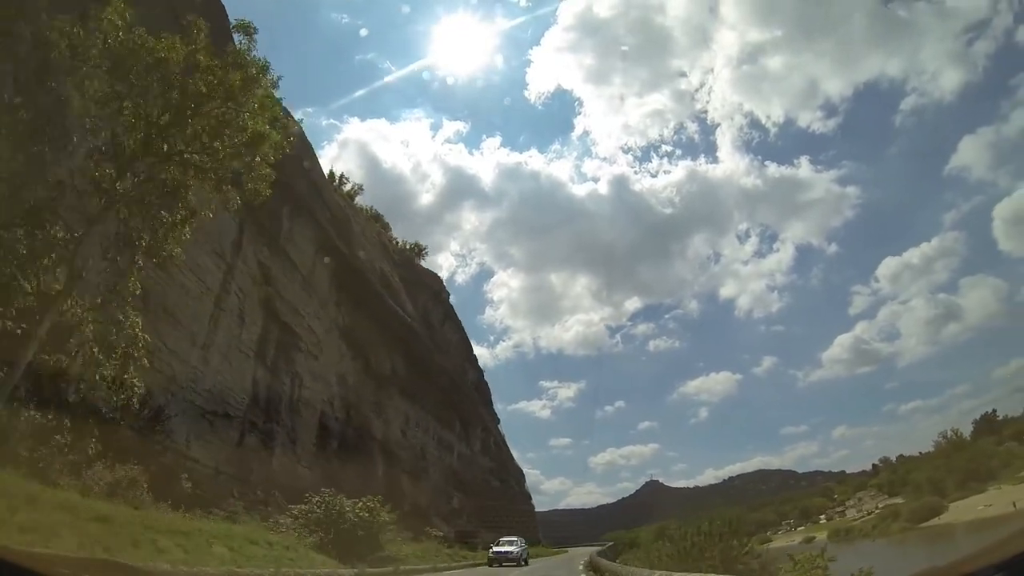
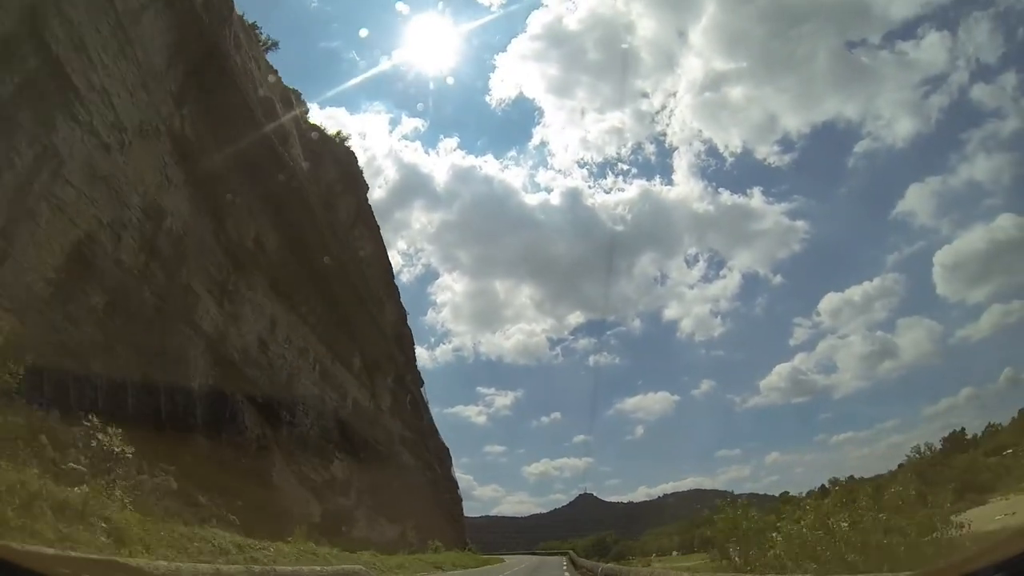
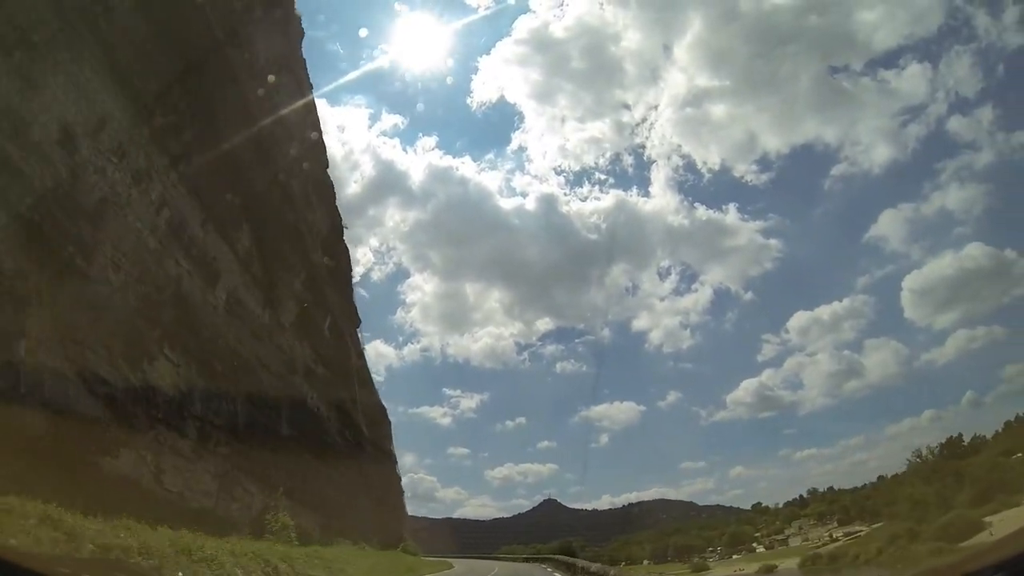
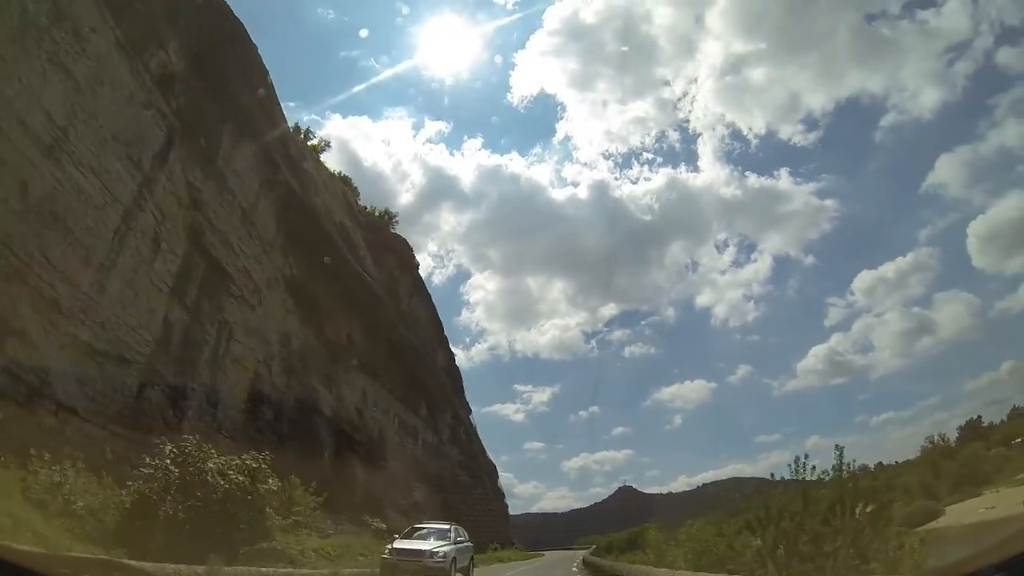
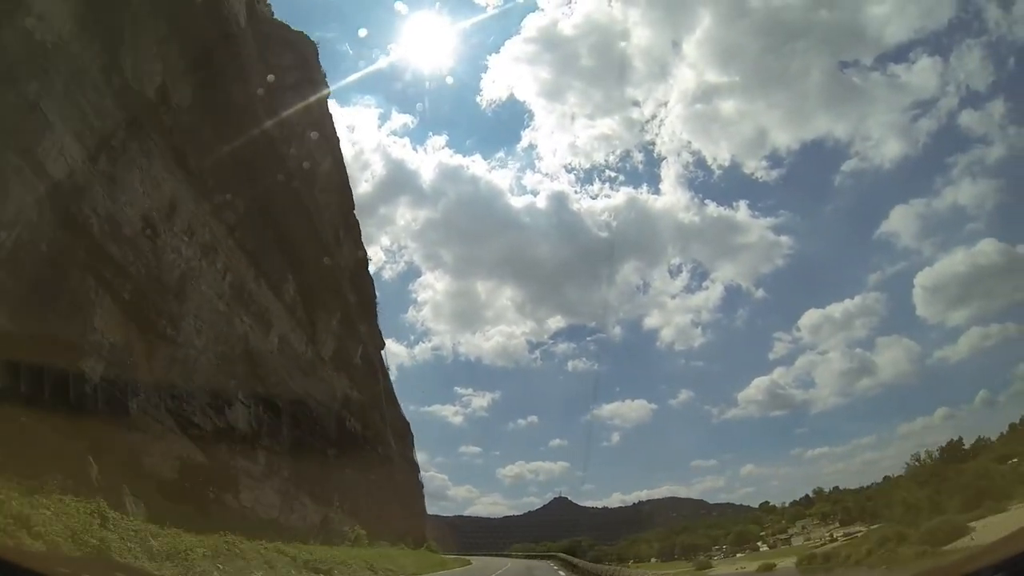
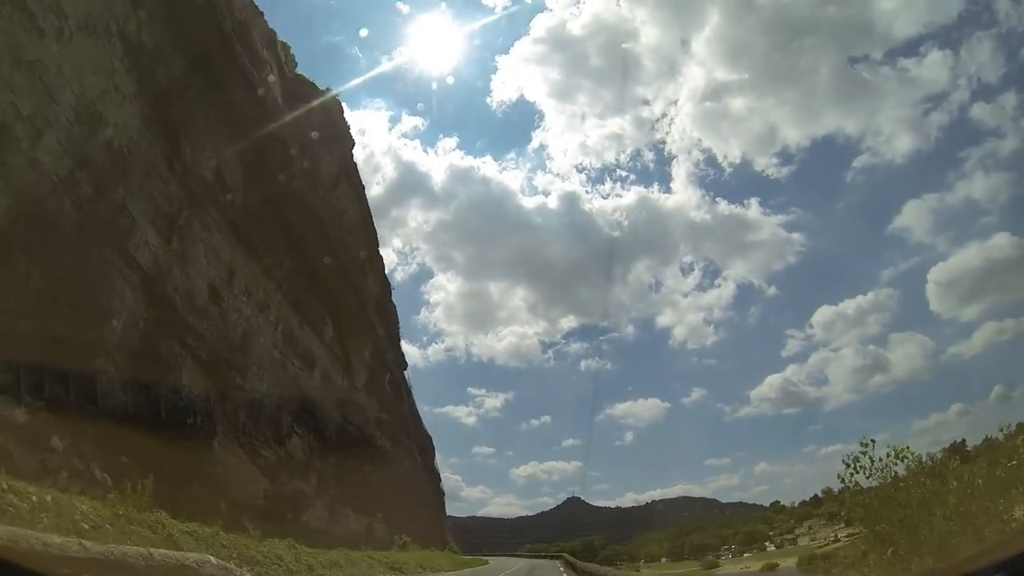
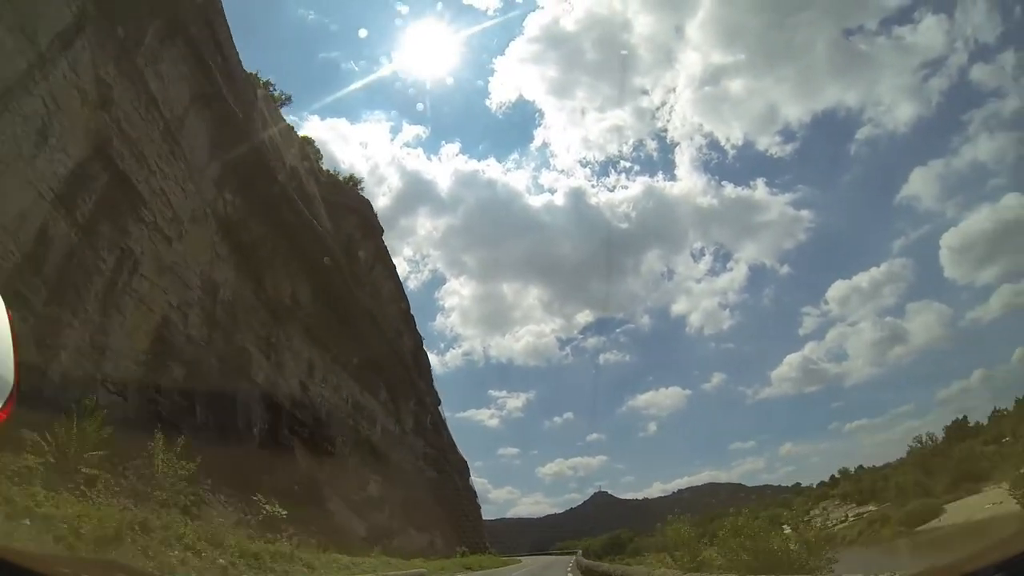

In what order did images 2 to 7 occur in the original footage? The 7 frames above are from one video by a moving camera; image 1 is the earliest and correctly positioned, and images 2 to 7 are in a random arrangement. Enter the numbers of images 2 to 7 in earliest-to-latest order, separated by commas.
4, 7, 2, 6, 5, 3
